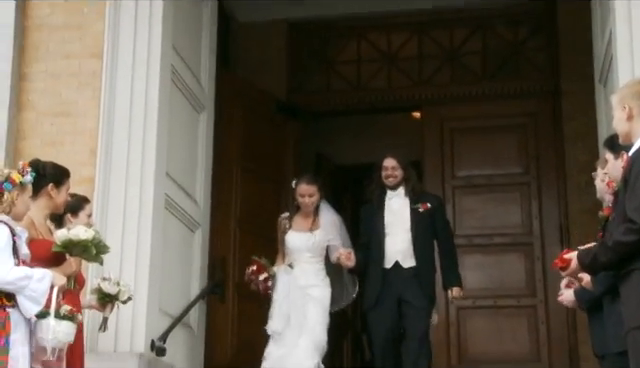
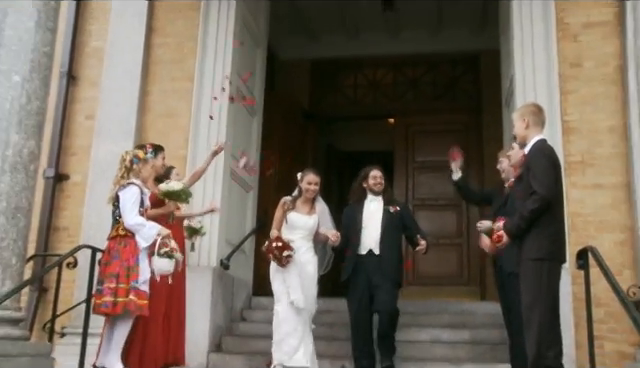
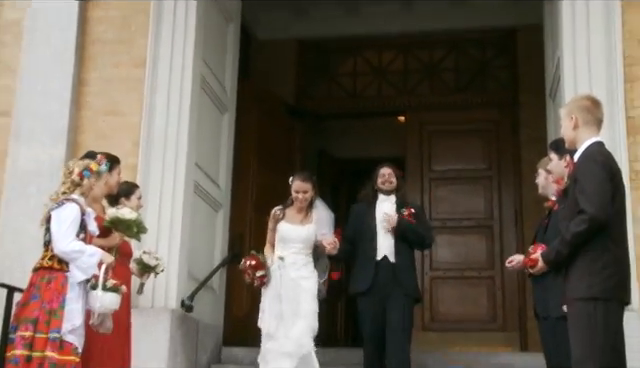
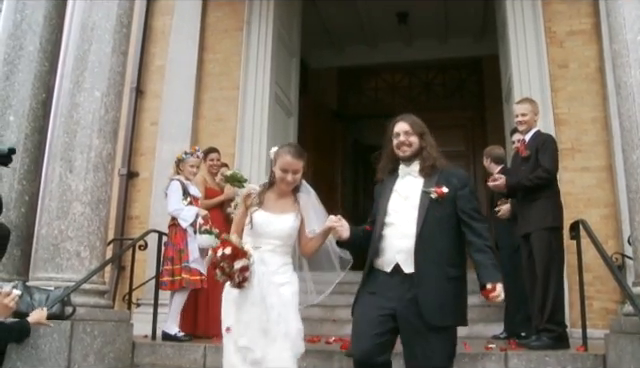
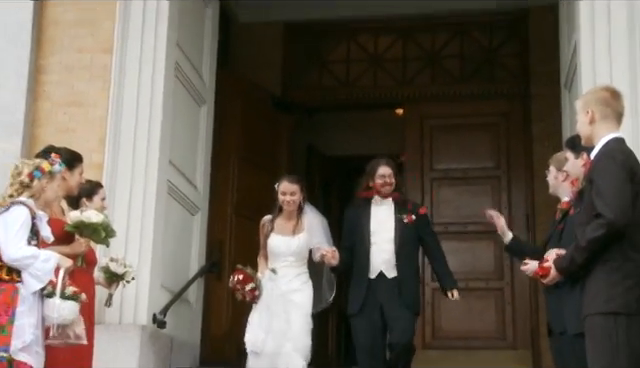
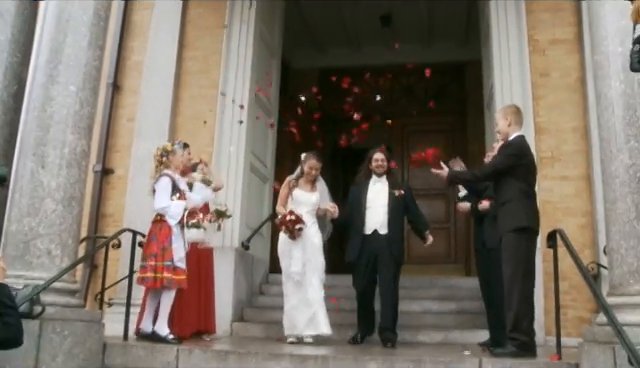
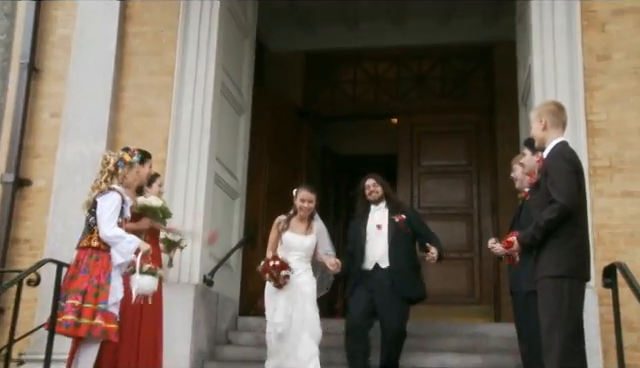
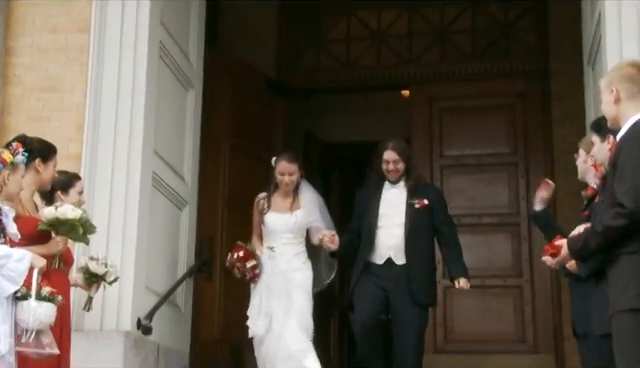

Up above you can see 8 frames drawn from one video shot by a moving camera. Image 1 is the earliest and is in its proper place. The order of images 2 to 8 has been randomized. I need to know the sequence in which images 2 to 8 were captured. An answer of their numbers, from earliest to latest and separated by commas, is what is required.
8, 5, 3, 7, 2, 6, 4
